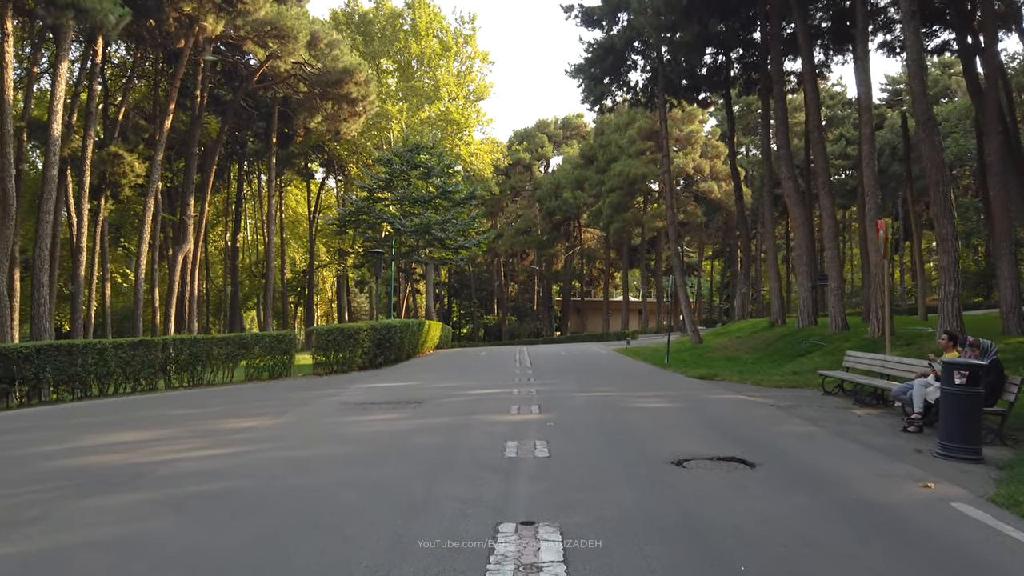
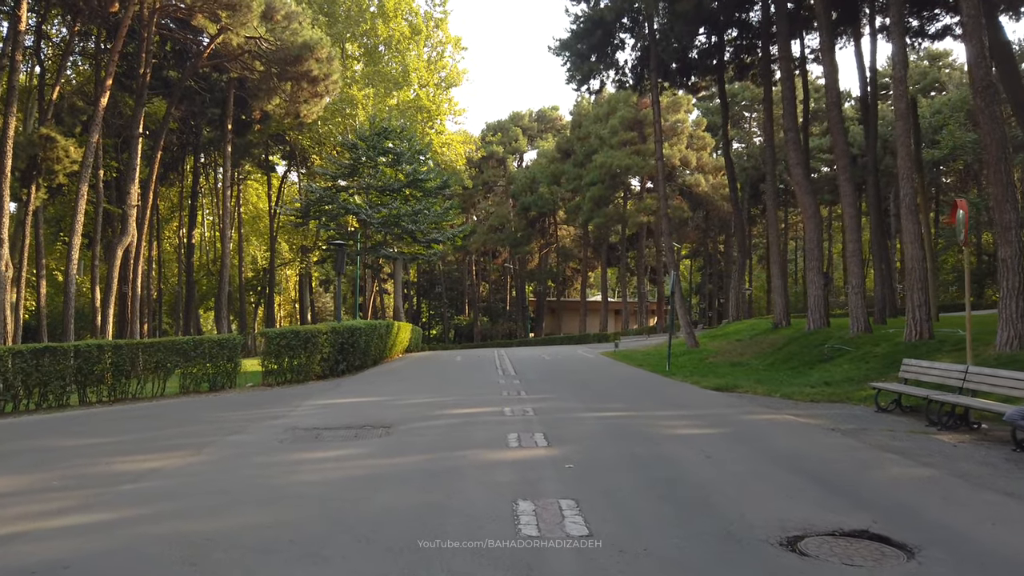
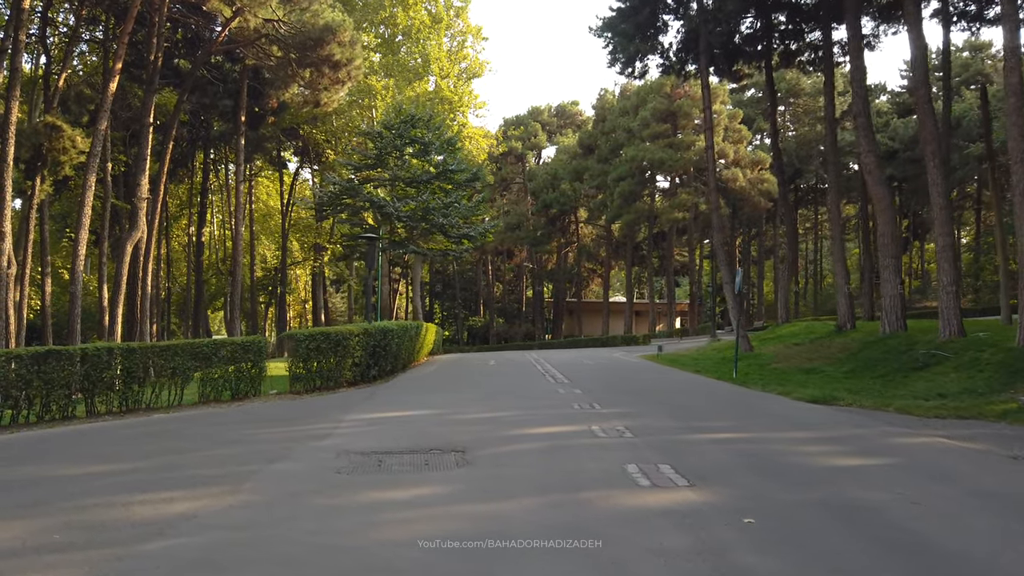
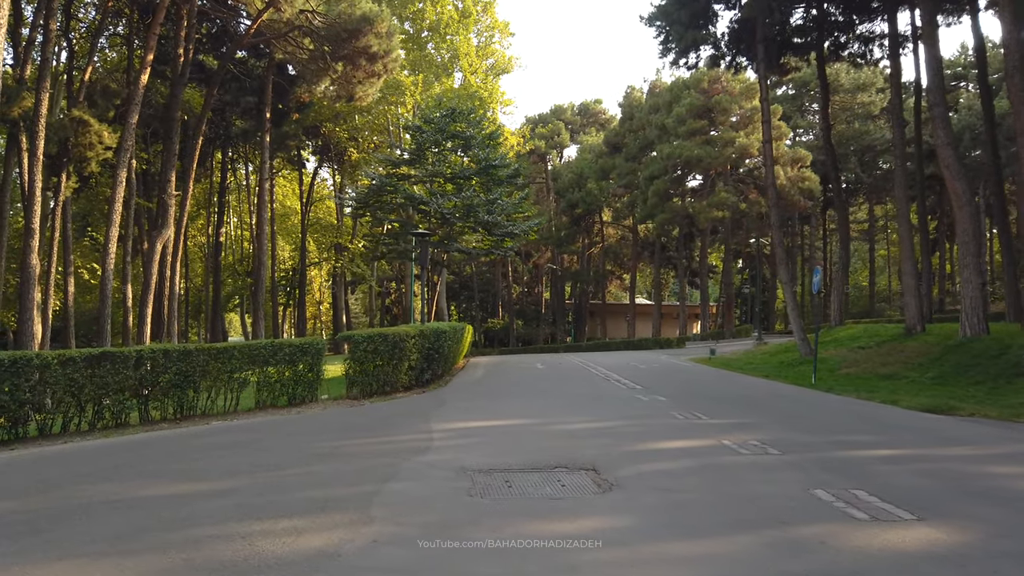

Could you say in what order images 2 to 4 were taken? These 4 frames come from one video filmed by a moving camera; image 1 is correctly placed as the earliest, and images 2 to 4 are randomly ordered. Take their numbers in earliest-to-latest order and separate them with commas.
2, 3, 4
